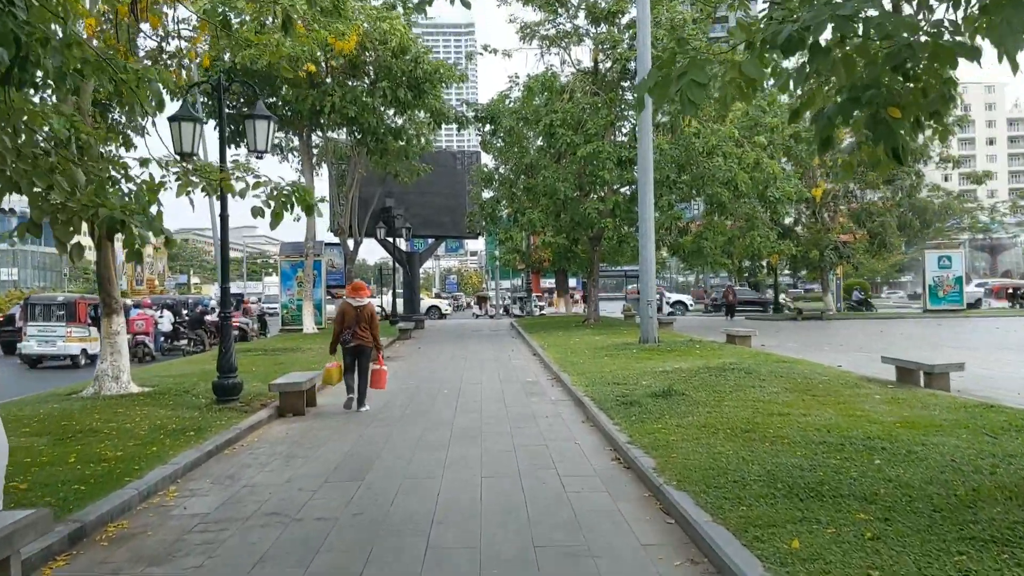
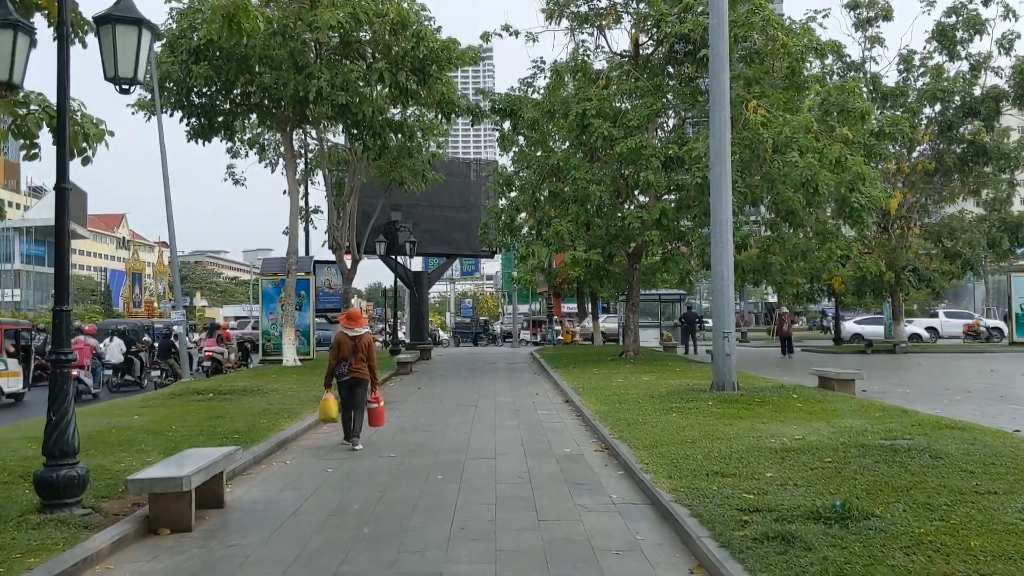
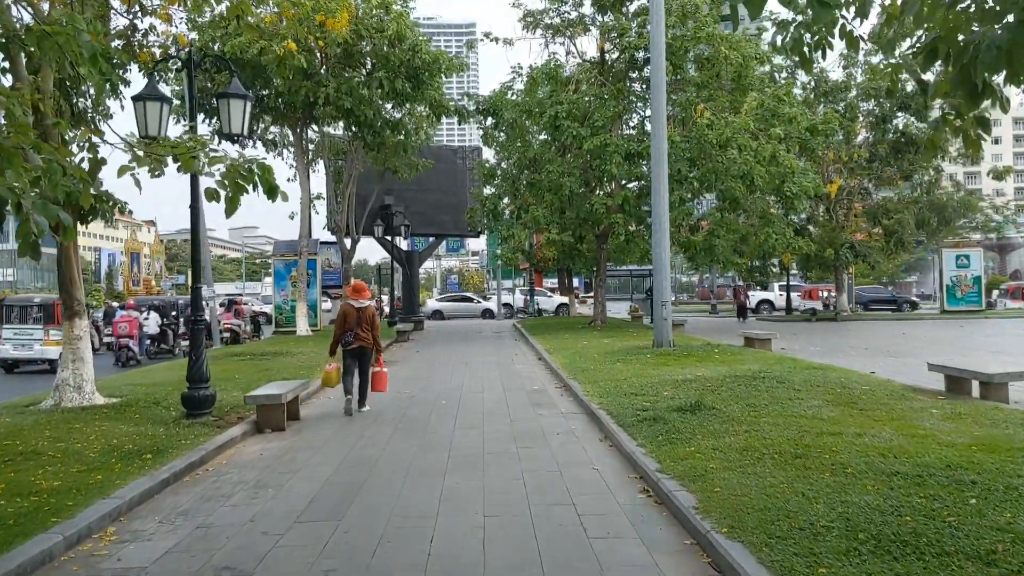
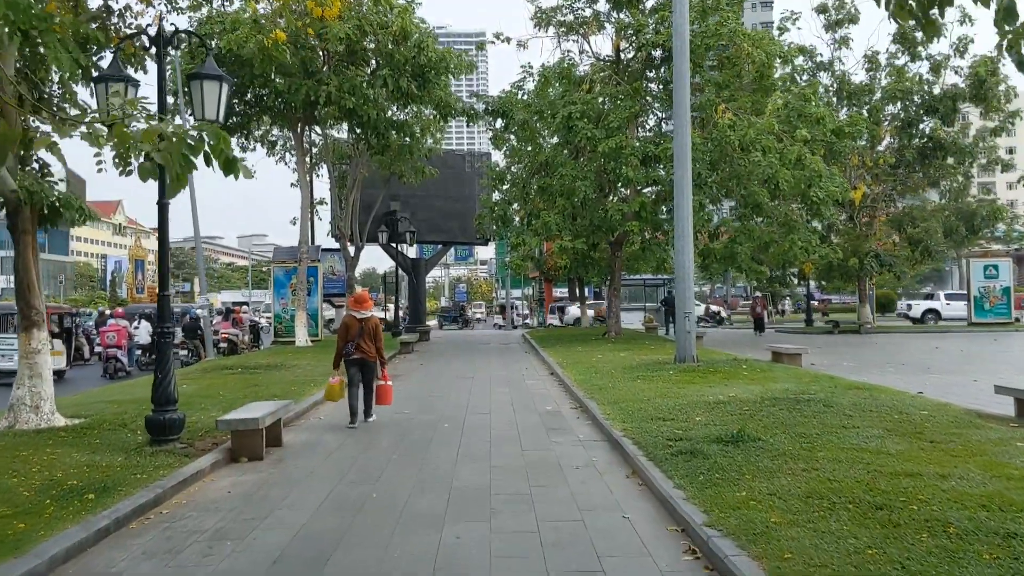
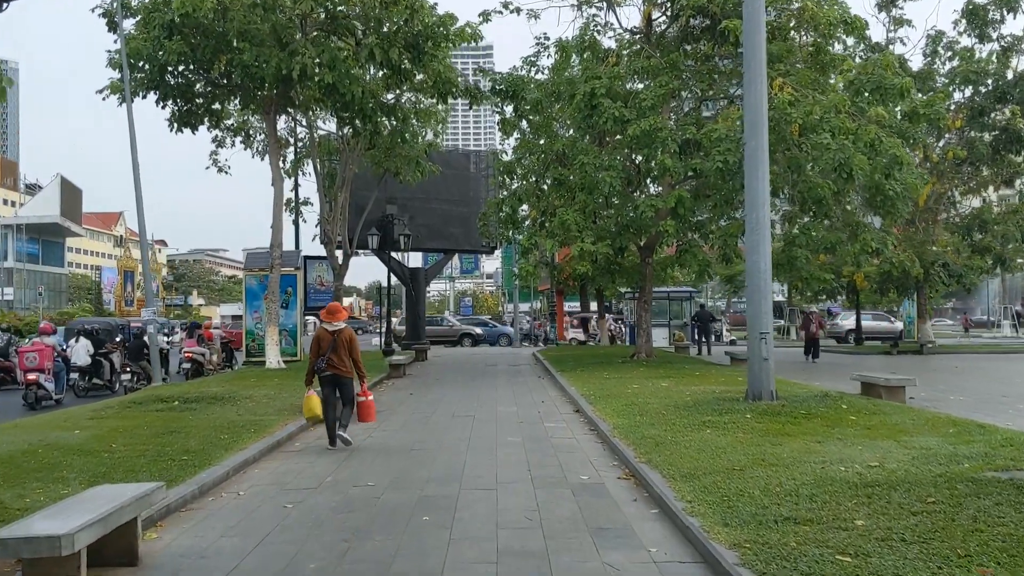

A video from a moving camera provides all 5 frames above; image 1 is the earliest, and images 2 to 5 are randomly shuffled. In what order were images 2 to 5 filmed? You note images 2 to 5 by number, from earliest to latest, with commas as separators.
3, 4, 2, 5
